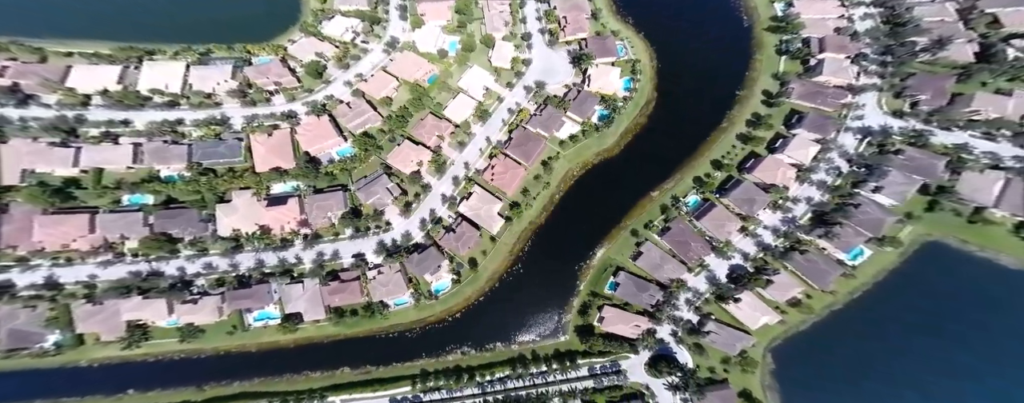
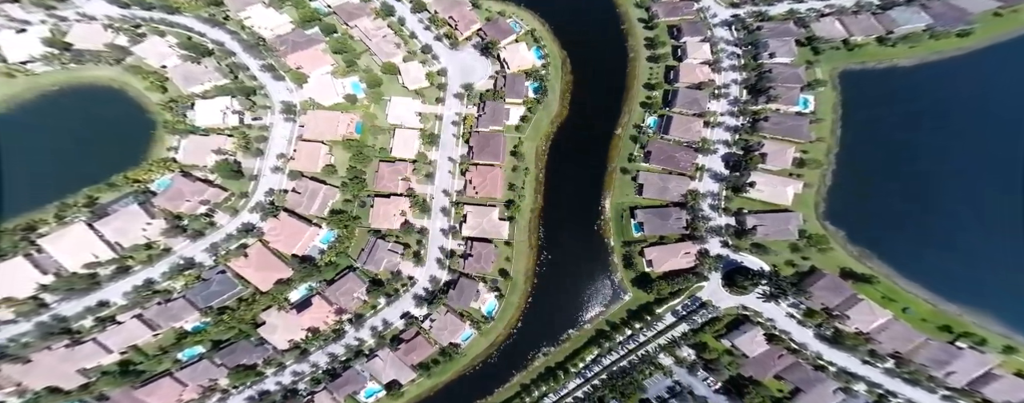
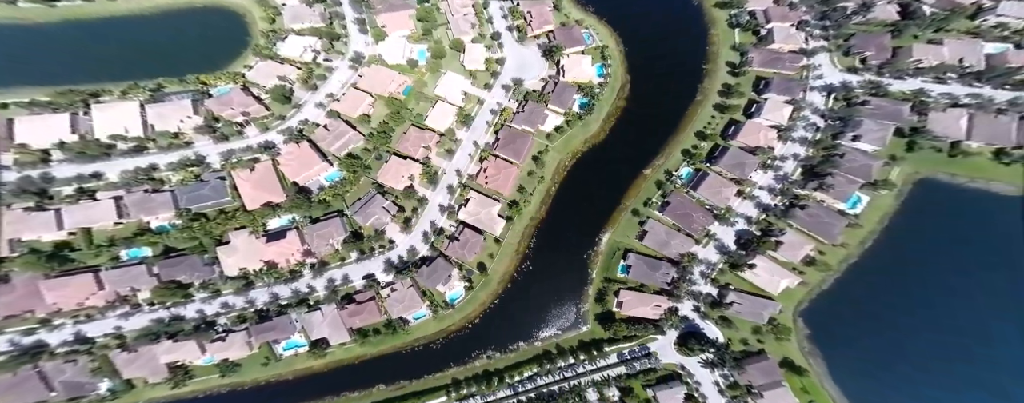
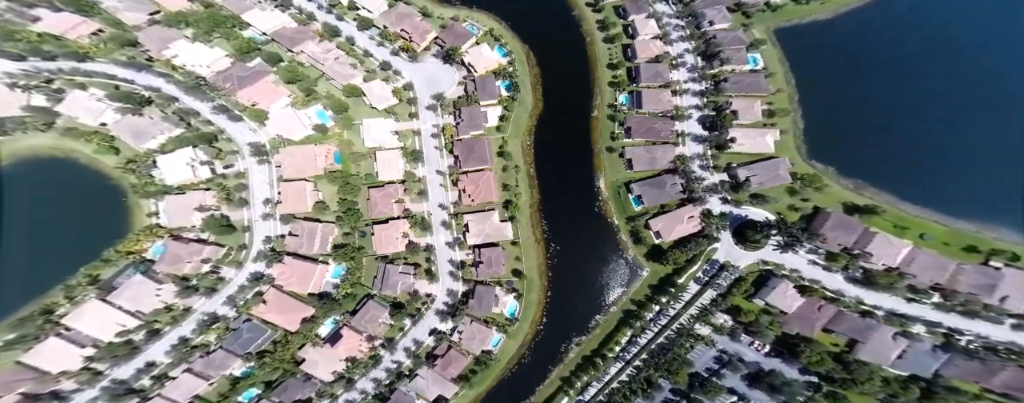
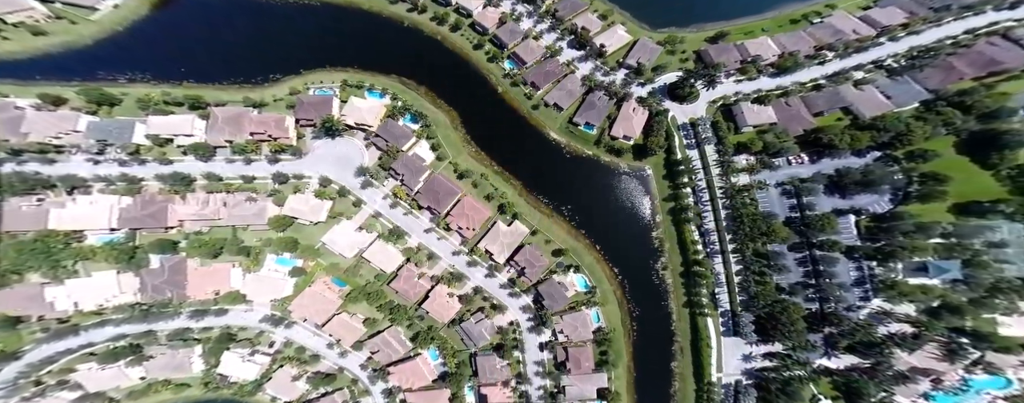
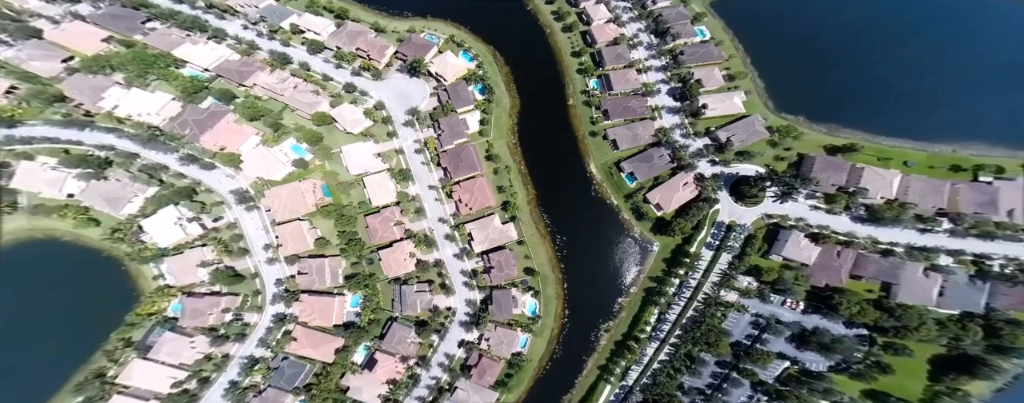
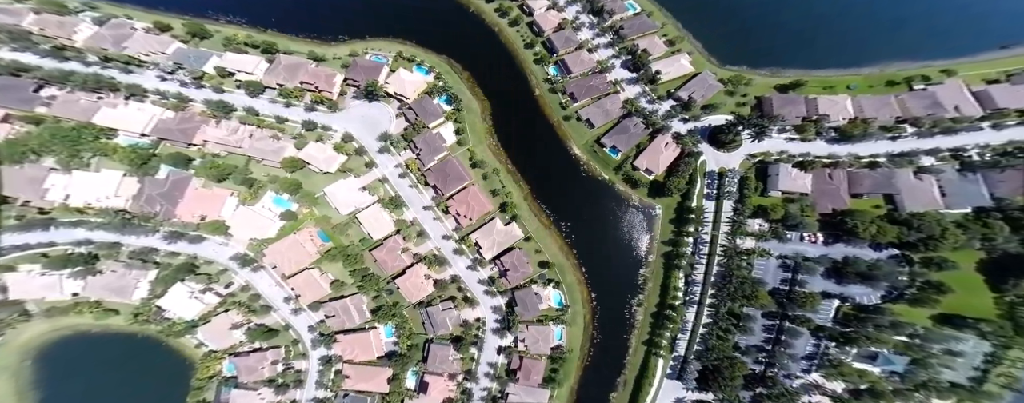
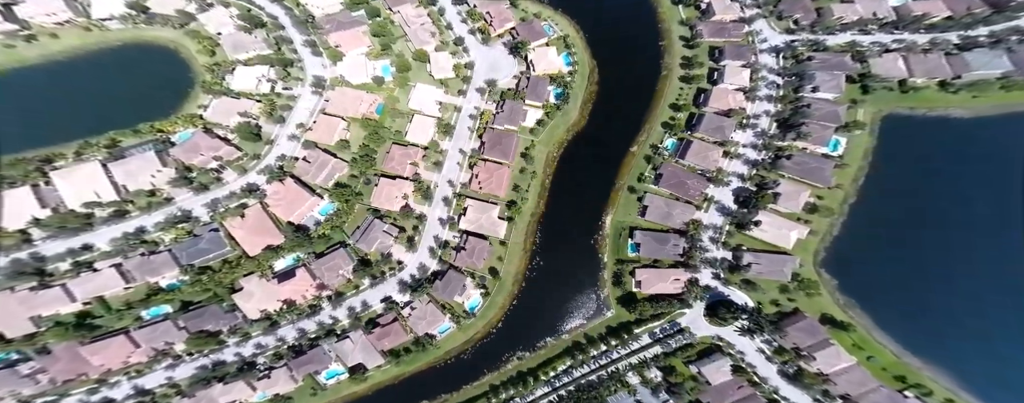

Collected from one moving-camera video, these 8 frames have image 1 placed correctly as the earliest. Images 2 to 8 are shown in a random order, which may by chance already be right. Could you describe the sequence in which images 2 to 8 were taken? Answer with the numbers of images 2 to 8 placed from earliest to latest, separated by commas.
3, 8, 2, 4, 6, 7, 5
